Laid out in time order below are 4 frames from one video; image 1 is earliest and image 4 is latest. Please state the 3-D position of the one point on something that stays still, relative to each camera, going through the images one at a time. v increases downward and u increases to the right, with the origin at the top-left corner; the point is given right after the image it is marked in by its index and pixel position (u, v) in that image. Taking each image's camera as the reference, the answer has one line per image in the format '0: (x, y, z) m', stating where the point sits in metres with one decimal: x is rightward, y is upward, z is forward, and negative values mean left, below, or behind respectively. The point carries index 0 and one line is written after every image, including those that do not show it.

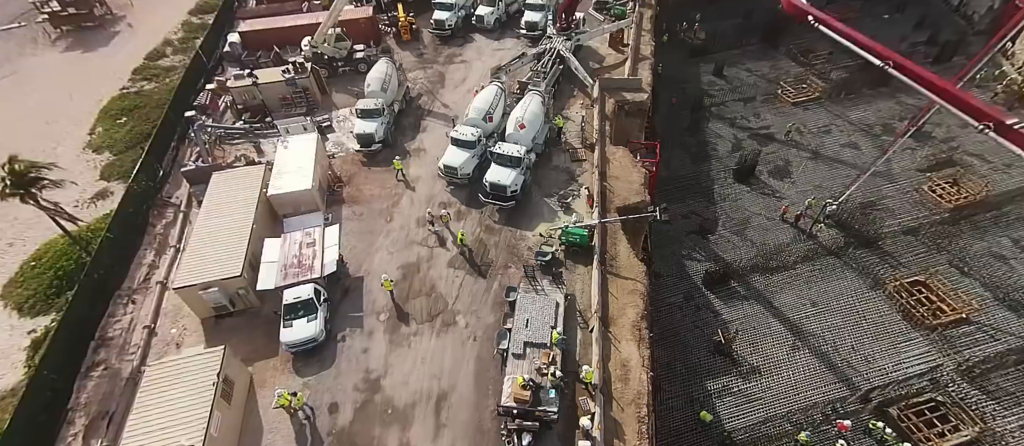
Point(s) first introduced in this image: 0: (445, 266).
0: (-2.6, -1.7, +18.2) m
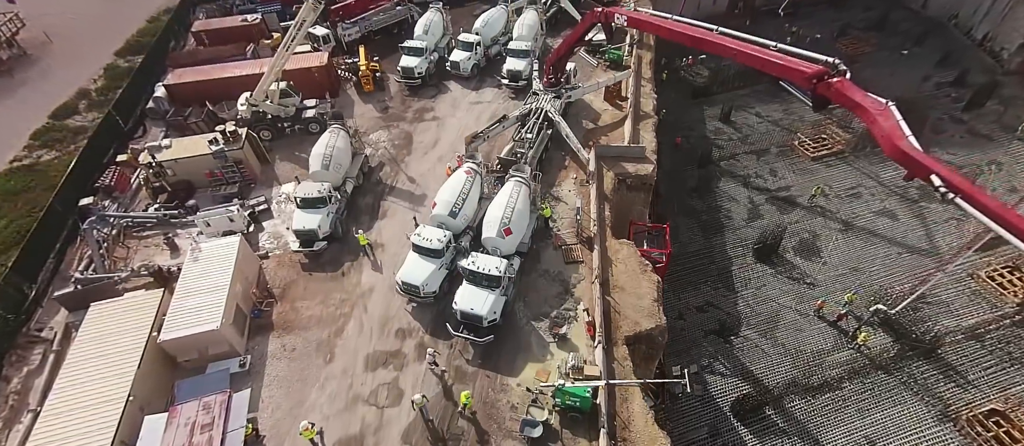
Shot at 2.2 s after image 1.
0: (-3.3, -6.3, +13.4) m
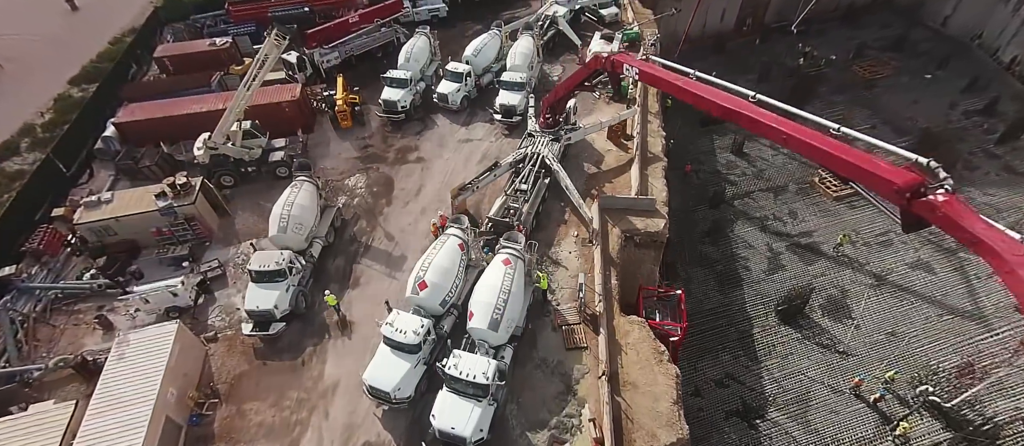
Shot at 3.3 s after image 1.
0: (-3.5, -8.9, +10.6) m
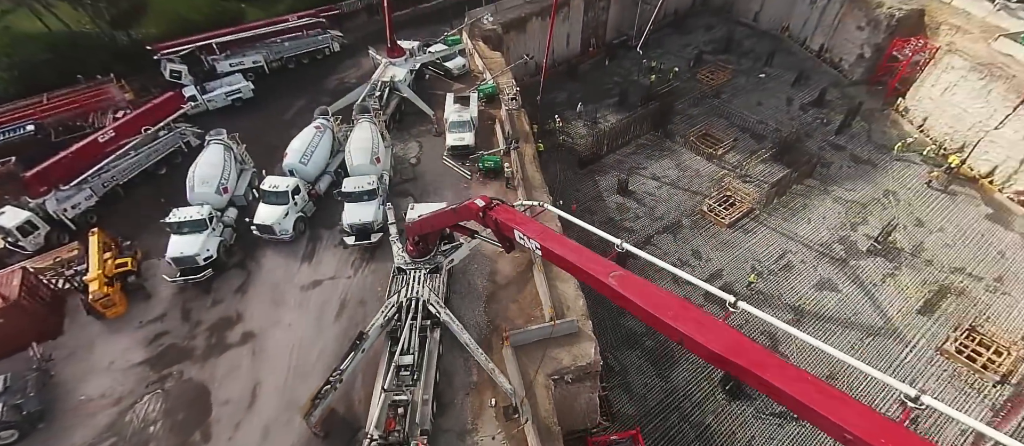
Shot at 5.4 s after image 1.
0: (-2.2, -14.7, +4.5) m
